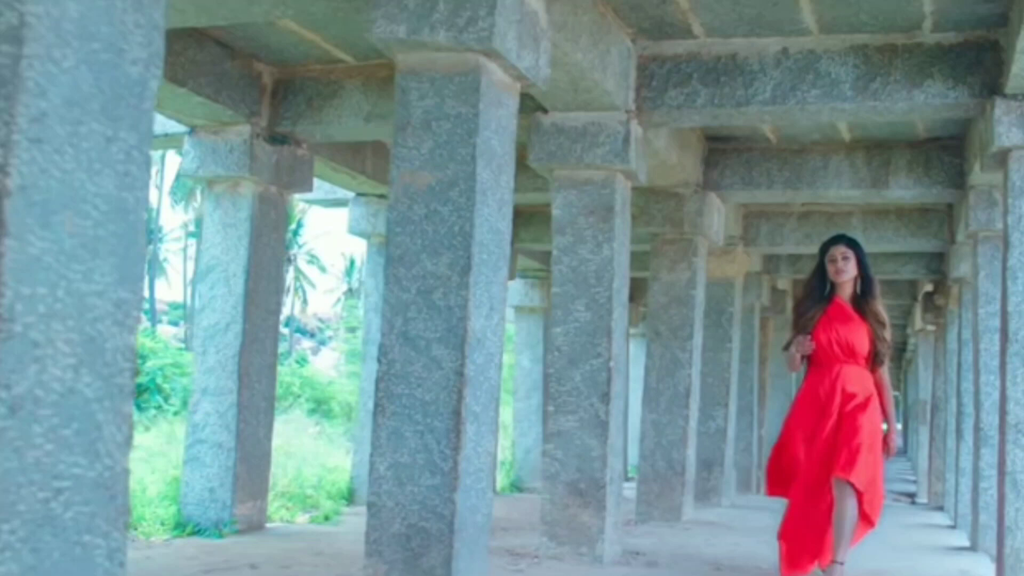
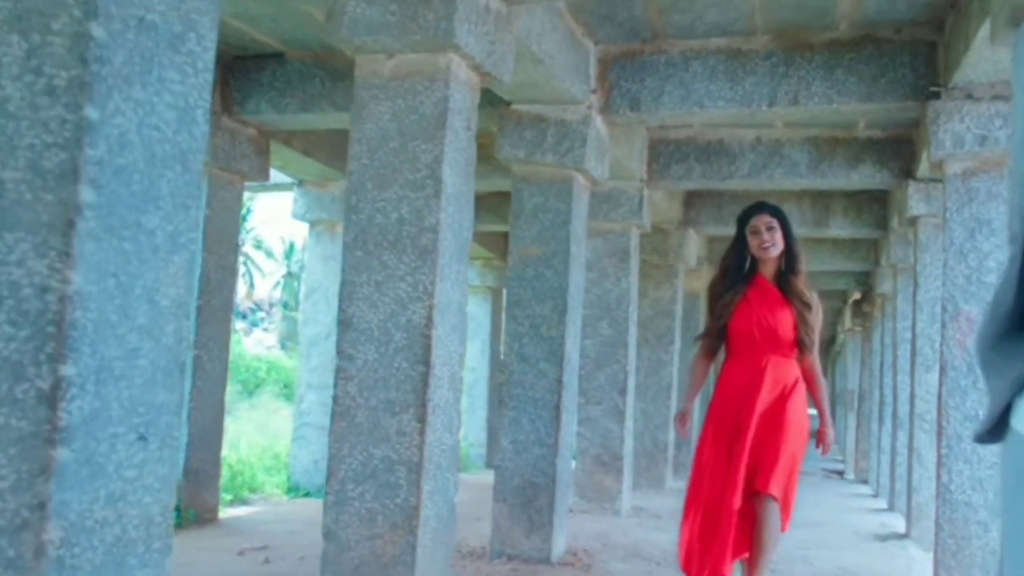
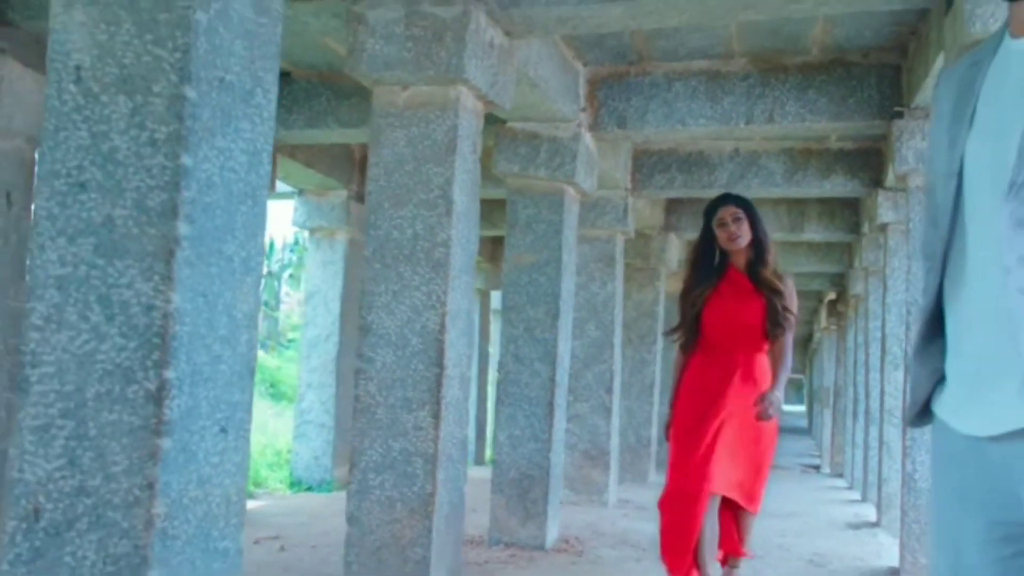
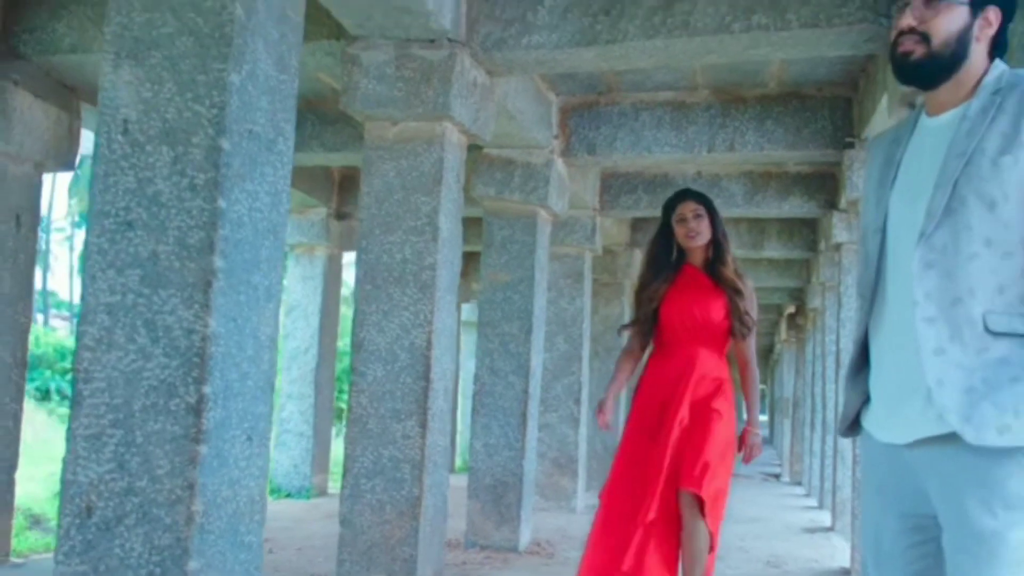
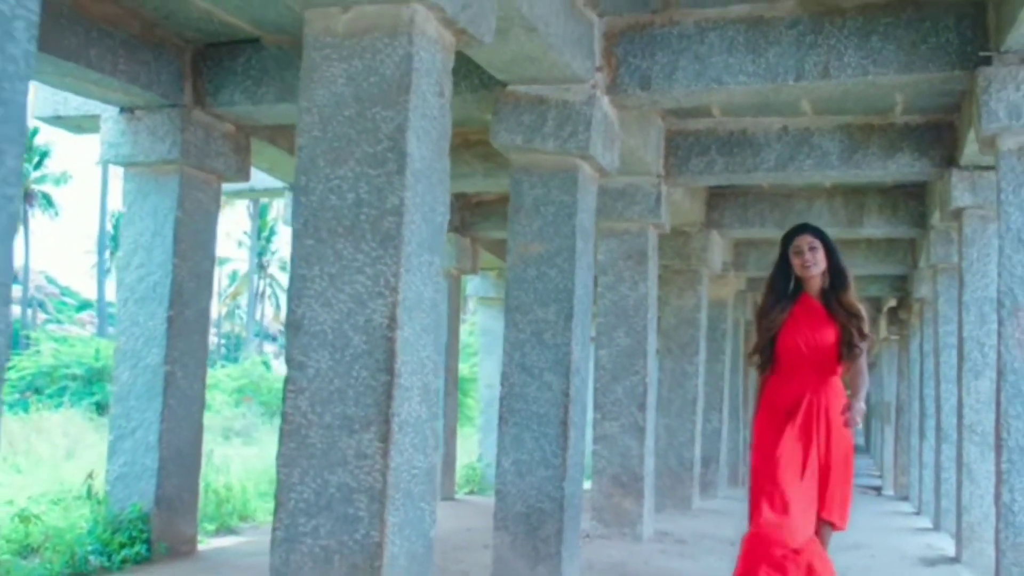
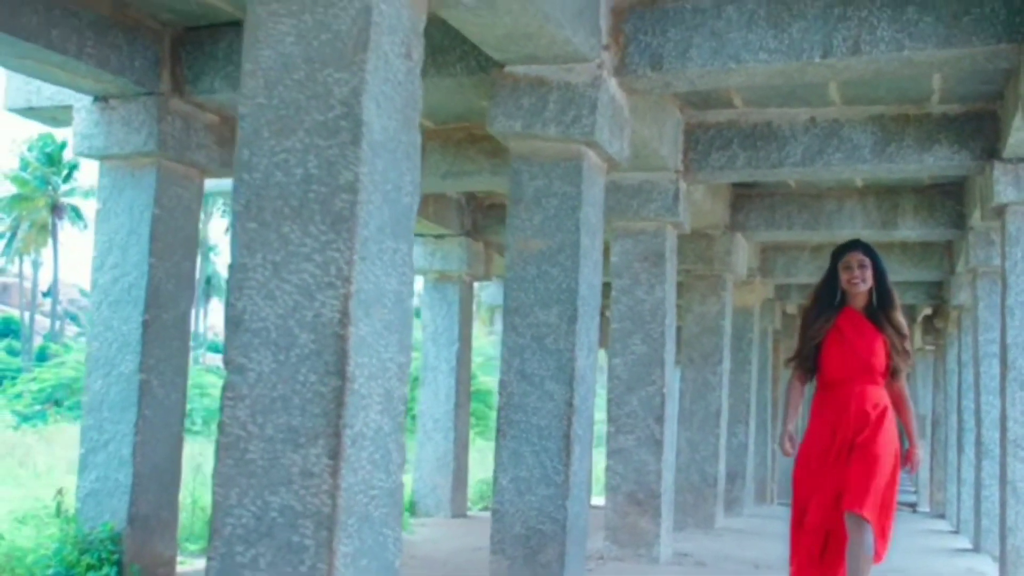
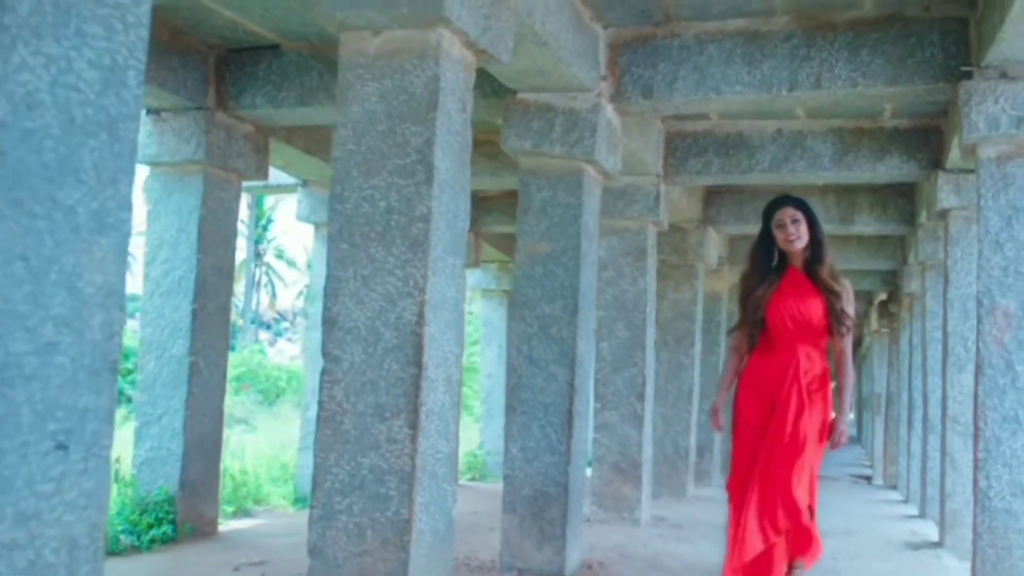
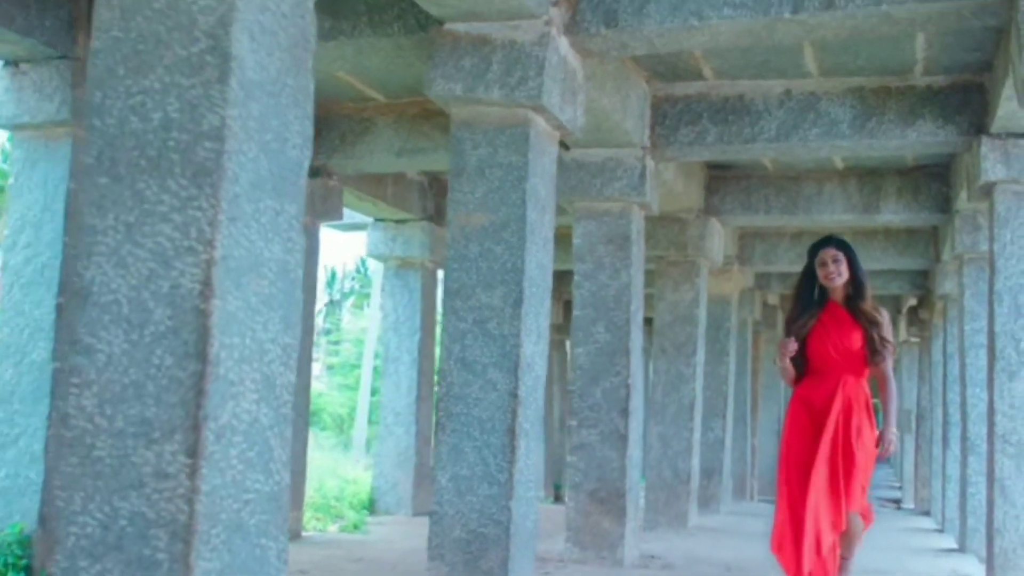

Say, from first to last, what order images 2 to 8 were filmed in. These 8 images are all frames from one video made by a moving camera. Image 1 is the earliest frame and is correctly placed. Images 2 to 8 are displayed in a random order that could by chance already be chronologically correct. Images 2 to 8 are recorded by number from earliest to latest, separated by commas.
8, 6, 5, 7, 2, 3, 4
